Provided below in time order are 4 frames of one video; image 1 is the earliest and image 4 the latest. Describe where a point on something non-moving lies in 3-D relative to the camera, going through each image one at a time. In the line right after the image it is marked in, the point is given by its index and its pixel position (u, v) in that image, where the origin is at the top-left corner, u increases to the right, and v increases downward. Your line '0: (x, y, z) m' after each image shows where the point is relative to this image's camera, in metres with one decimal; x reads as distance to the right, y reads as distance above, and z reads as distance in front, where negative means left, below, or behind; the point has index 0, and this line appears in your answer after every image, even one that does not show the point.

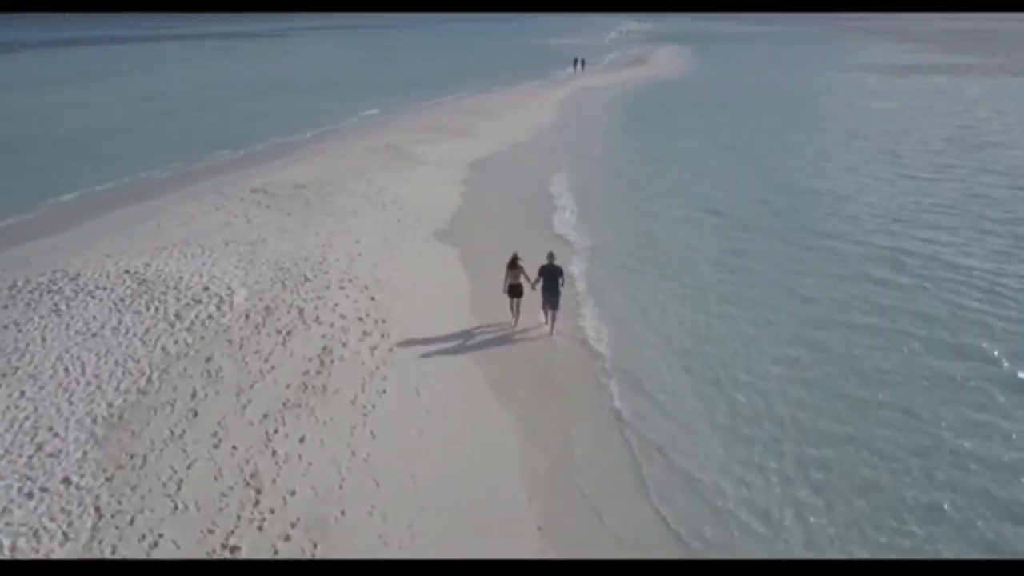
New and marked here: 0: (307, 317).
0: (-3.4, -0.5, +12.8) m
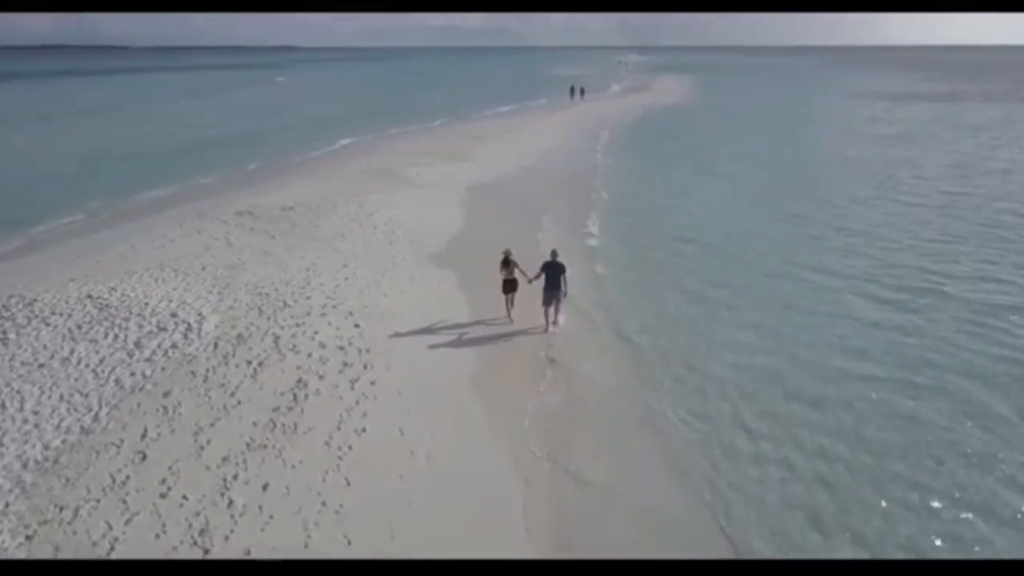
0: (-3.4, -0.9, +11.6) m
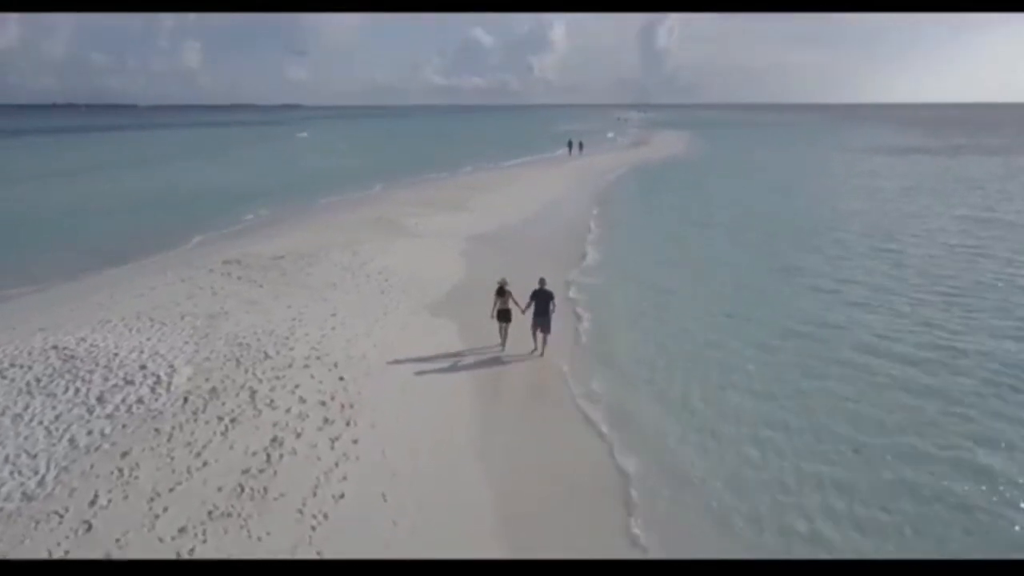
0: (-3.4, -1.5, +10.6) m
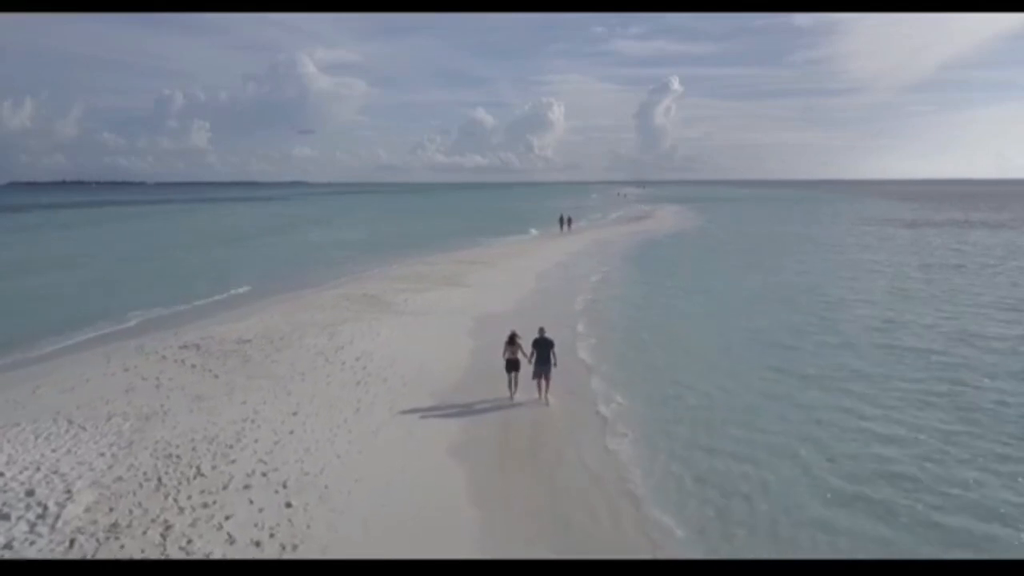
0: (-3.5, -2.6, +8.1) m
